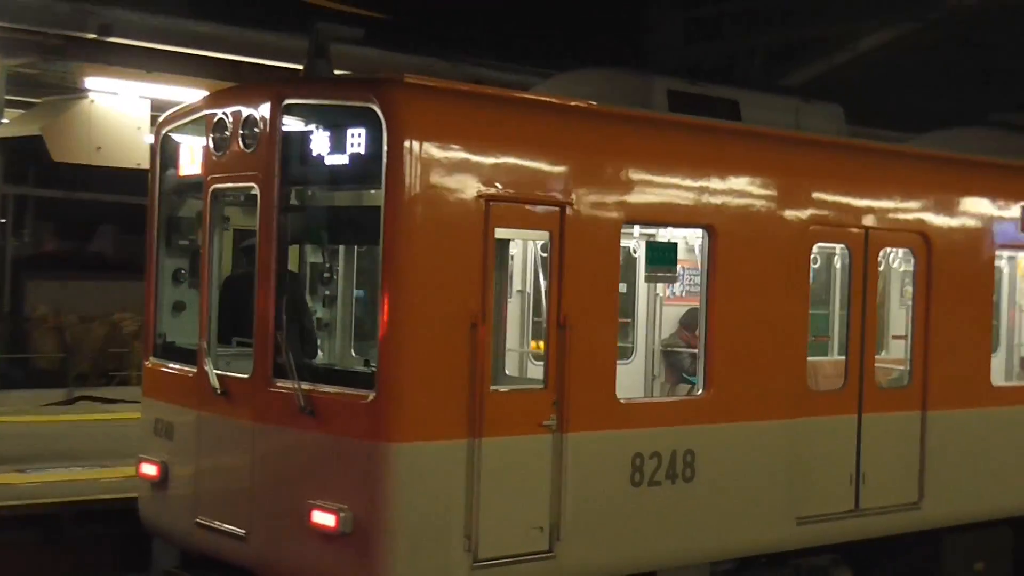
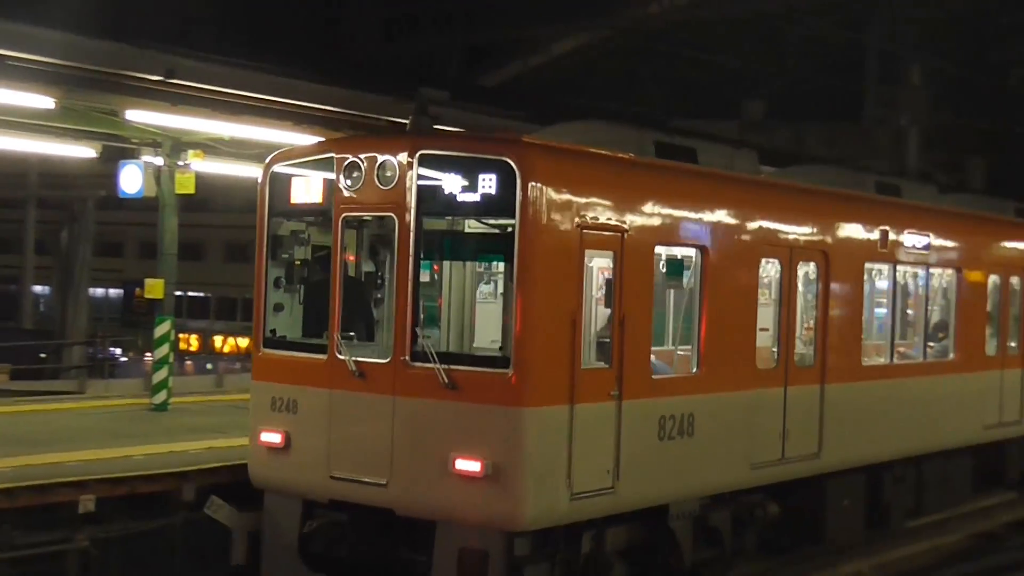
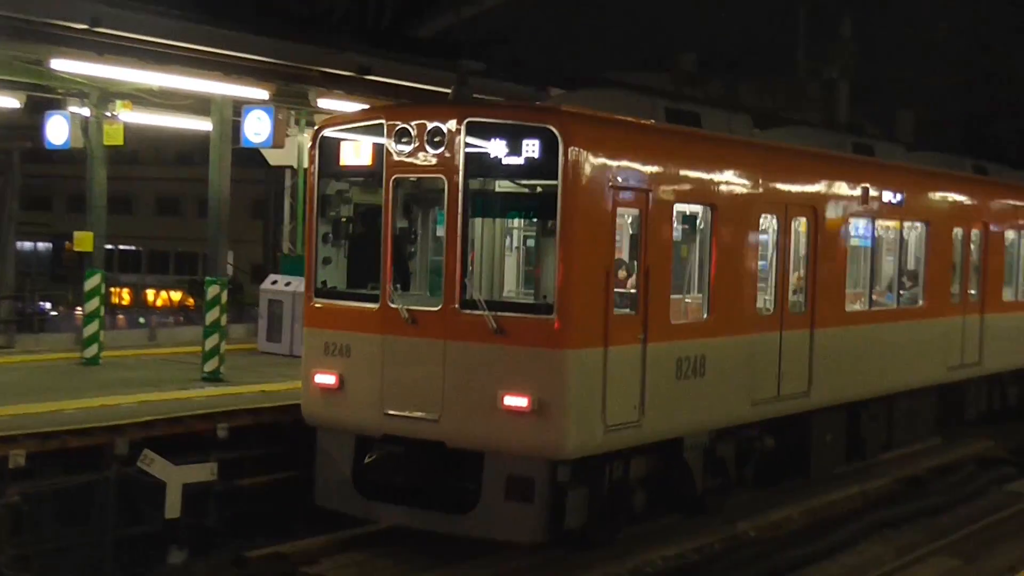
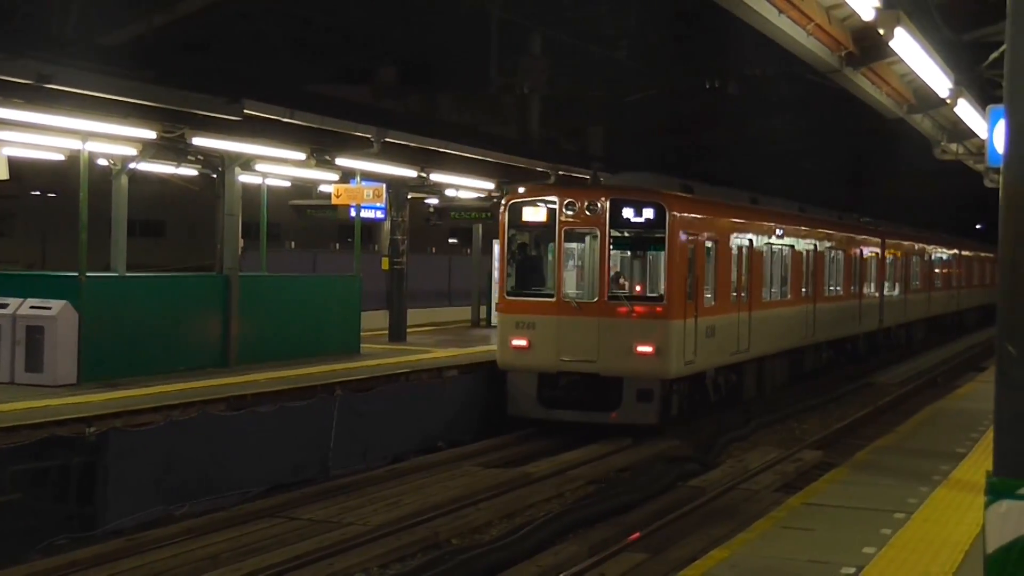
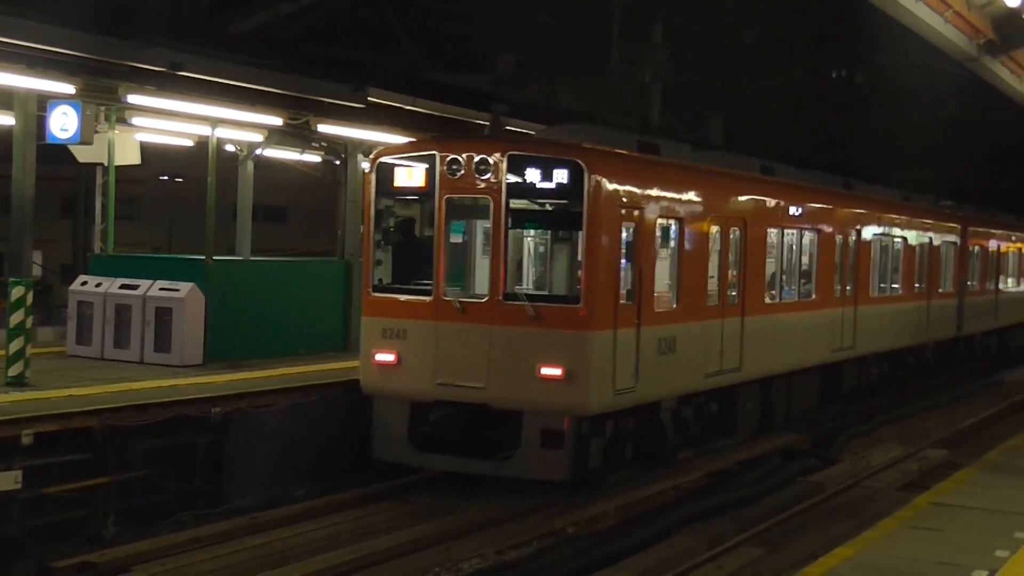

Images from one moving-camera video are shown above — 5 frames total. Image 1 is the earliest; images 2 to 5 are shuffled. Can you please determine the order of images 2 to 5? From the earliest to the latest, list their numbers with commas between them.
2, 3, 5, 4
